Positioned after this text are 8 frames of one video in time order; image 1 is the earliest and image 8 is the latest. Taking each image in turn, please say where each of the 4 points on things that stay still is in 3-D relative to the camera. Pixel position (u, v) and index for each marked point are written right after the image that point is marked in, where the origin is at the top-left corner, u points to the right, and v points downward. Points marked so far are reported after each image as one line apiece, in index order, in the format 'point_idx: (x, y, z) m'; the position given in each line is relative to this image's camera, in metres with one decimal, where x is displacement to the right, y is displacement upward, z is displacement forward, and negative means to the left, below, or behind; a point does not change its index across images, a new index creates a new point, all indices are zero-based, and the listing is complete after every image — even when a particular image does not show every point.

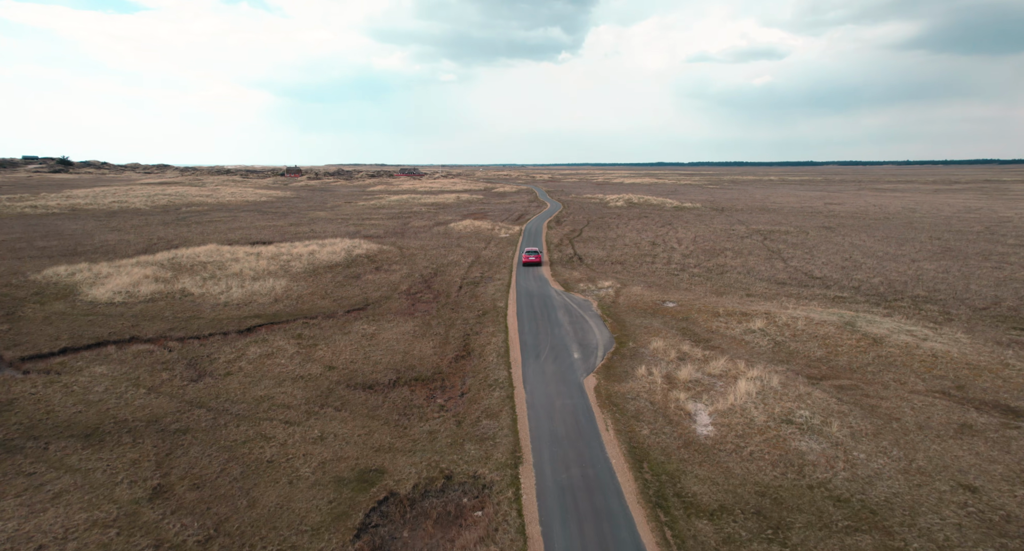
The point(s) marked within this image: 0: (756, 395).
0: (+8.7, -4.4, +18.8) m
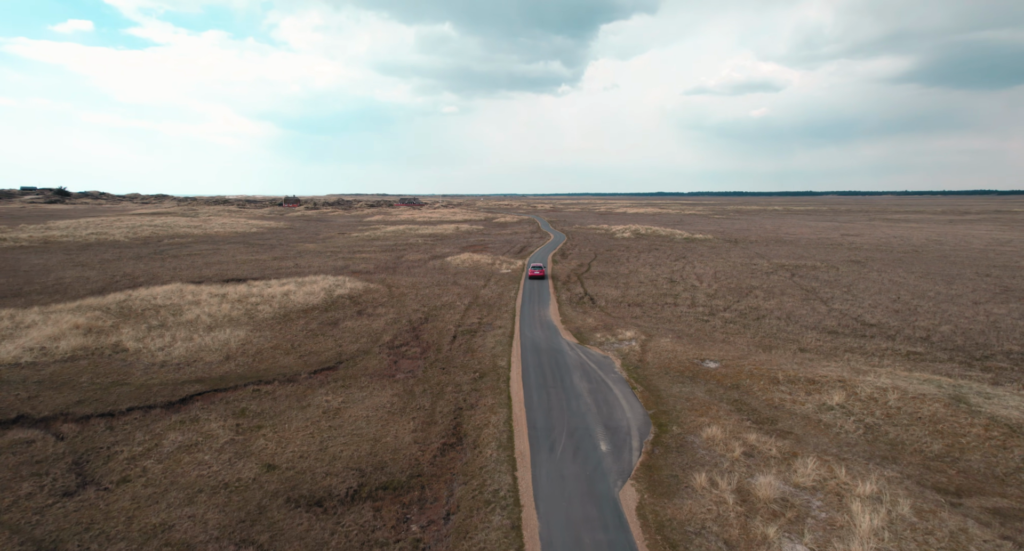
0: (+8.9, -6.2, +12.8) m
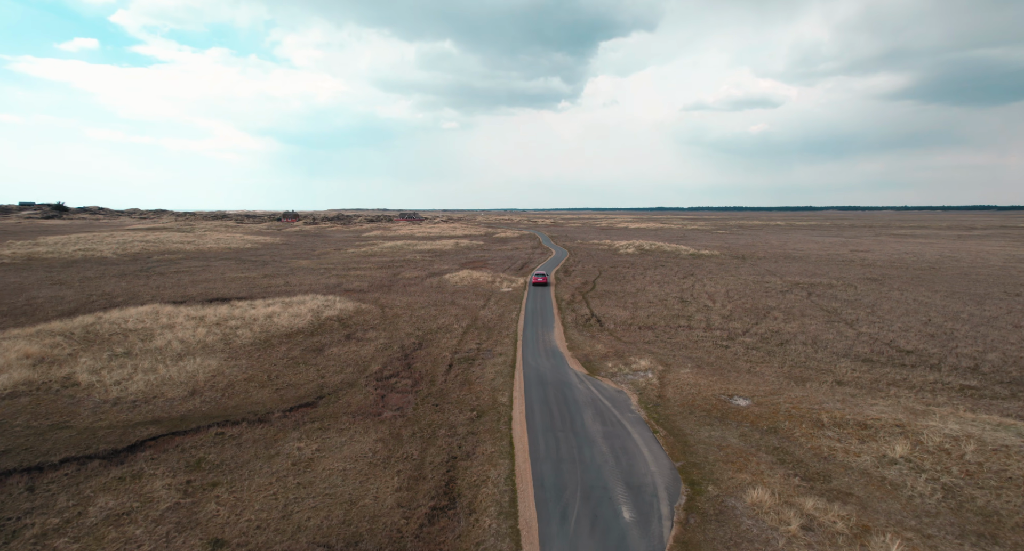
0: (+9.0, -6.8, +9.7) m
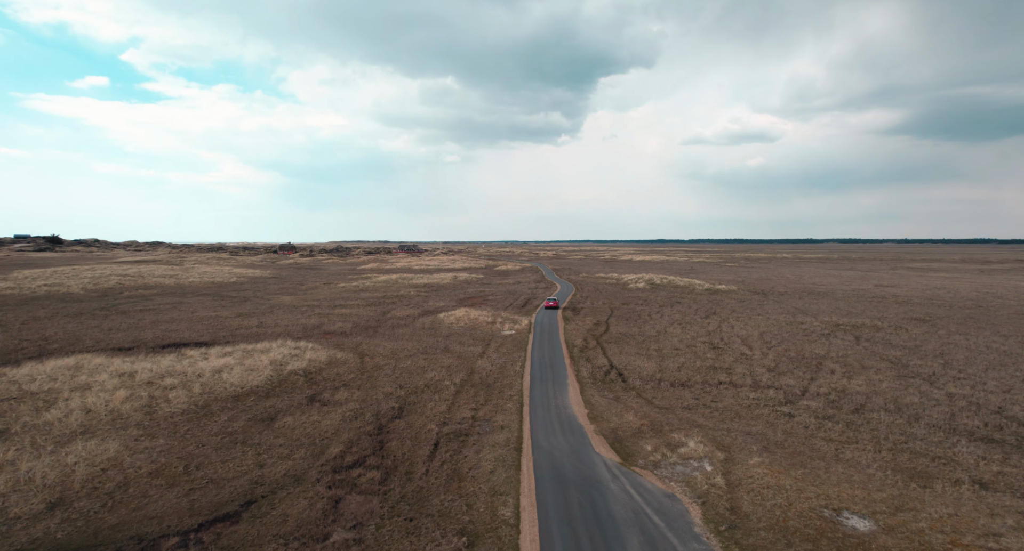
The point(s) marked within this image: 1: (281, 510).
0: (+9.2, -7.8, +2.4) m
1: (-7.3, -7.5, +17.3) m
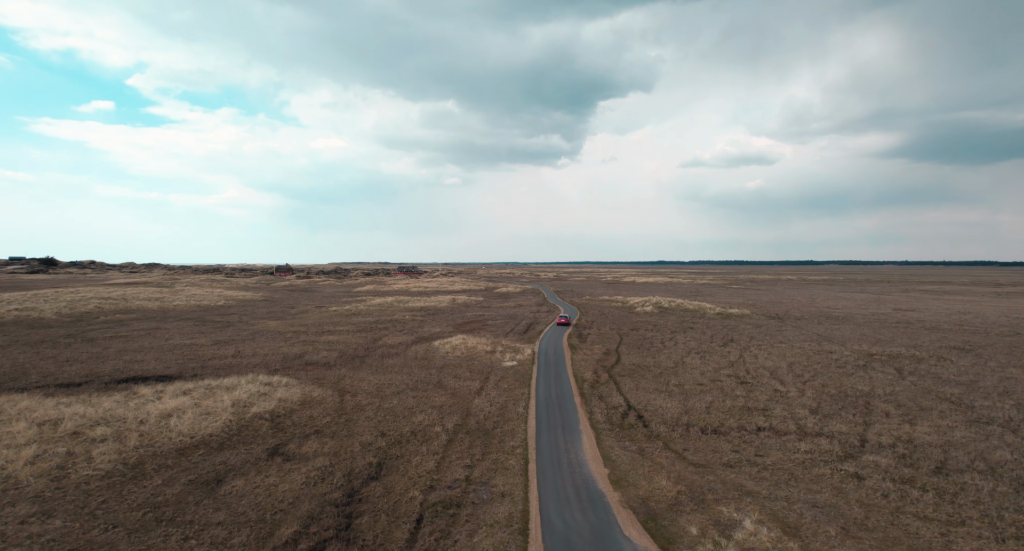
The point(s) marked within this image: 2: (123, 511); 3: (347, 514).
0: (+9.3, -8.0, -2.6) m
1: (-7.2, -8.2, +12.3) m
2: (-13.0, -7.8, +18.1) m
3: (-5.7, -8.1, +18.5) m
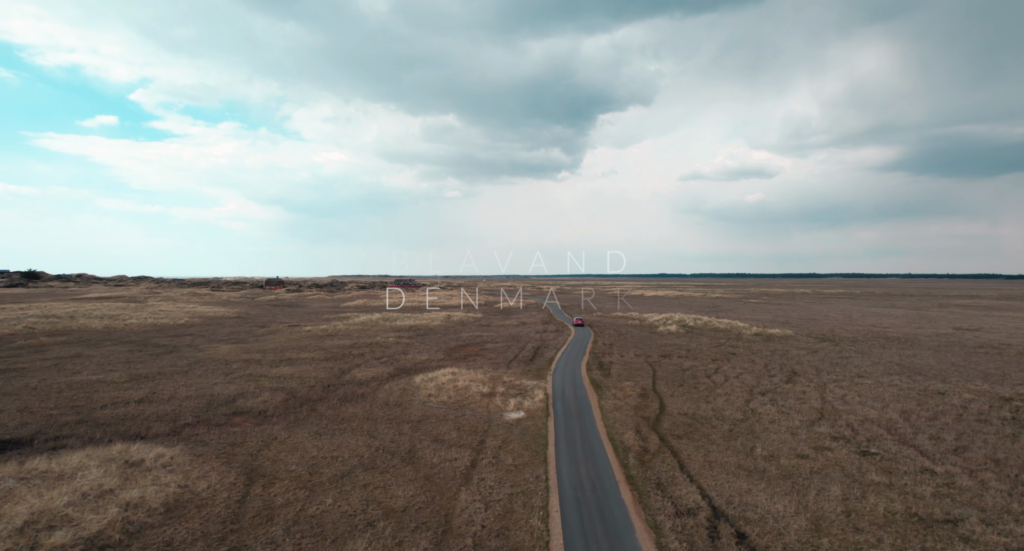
0: (+9.6, -7.8, -15.5) m
1: (-6.9, -8.4, -0.5) m
2: (-12.7, -8.2, +5.3) m
3: (-5.3, -8.4, +5.6) m
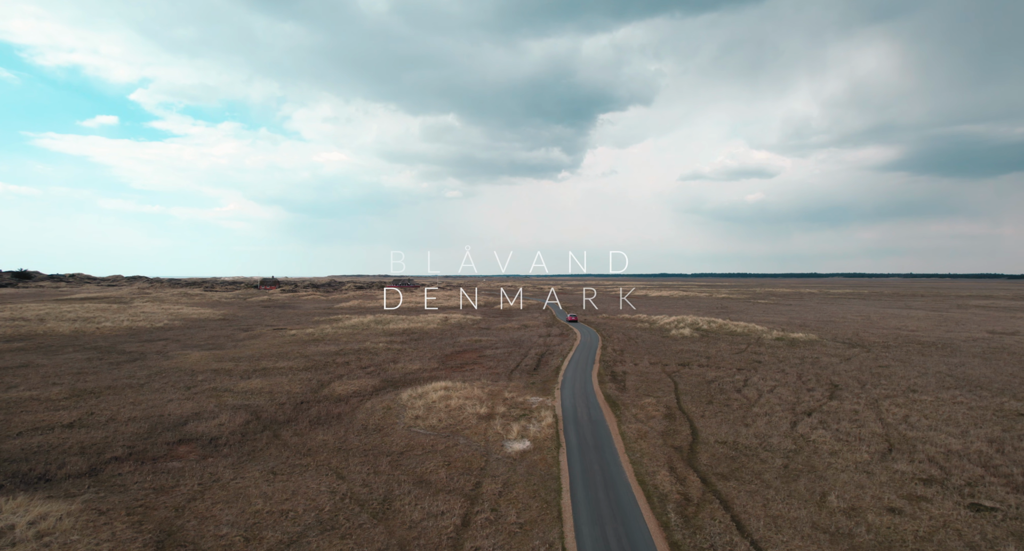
0: (+9.7, -7.8, -21.4) m
1: (-6.8, -8.4, -6.5) m
2: (-12.6, -8.1, -0.6) m
3: (-5.2, -8.4, -0.3) m
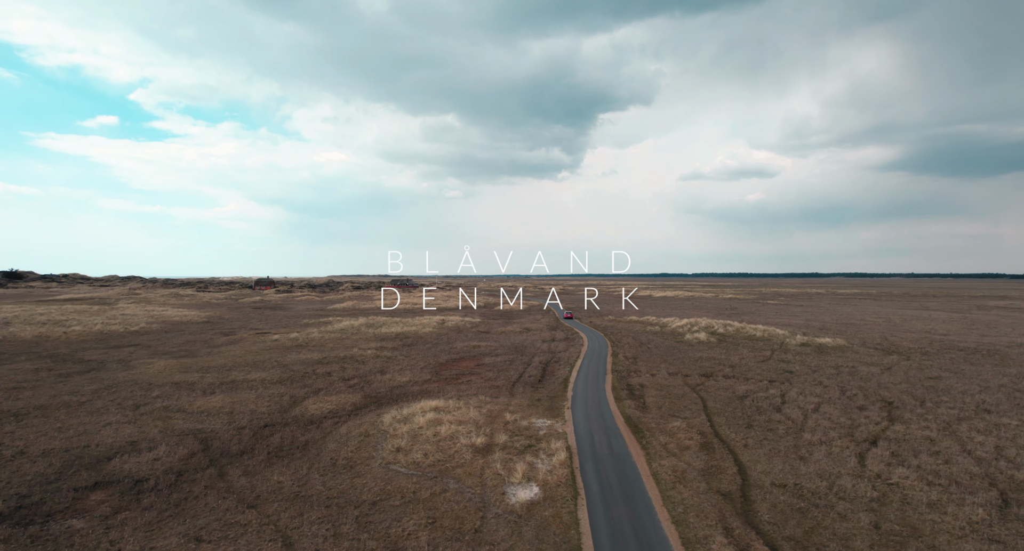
0: (+9.9, -7.8, -27.4) m
1: (-6.6, -8.4, -12.4) m
2: (-12.4, -8.1, -6.6) m
3: (-5.1, -8.4, -6.3) m
